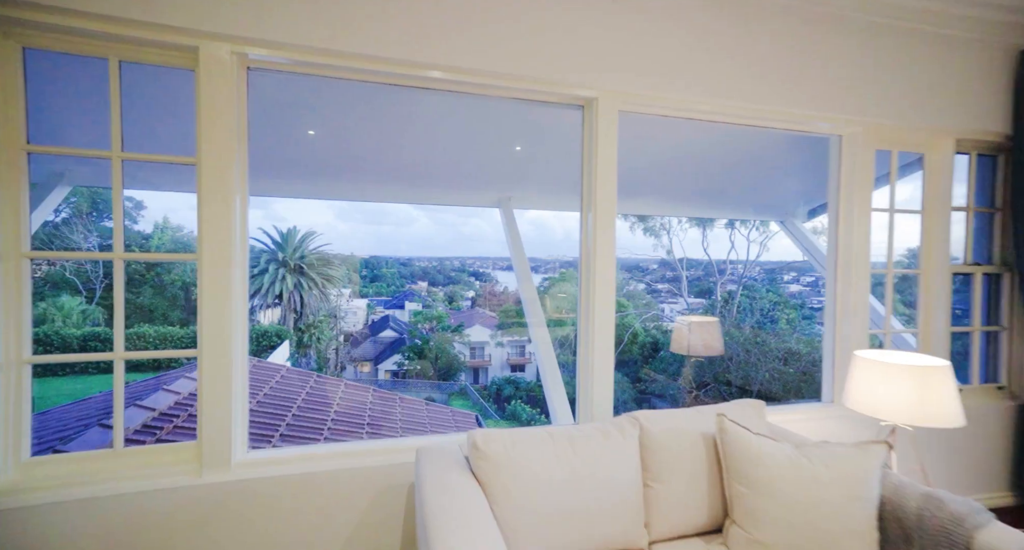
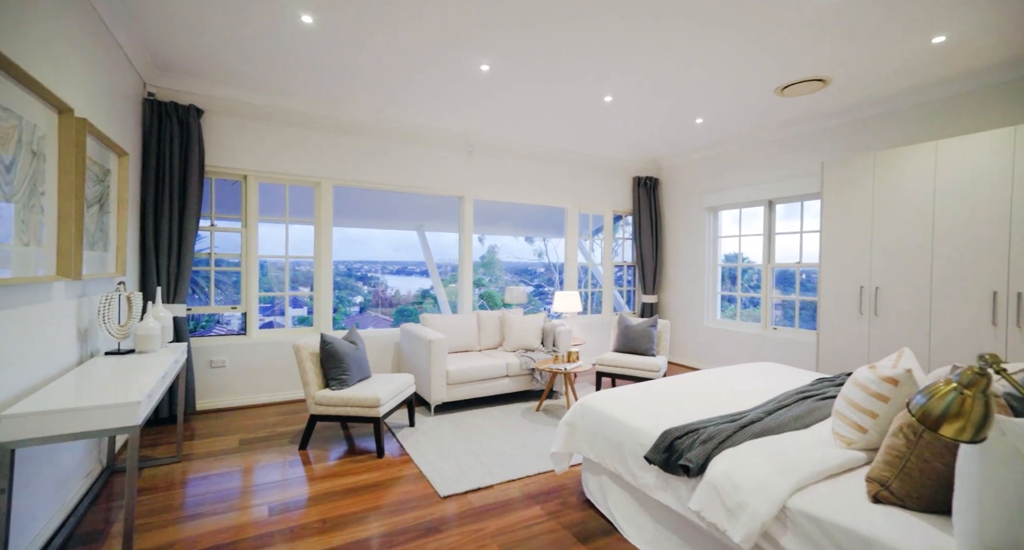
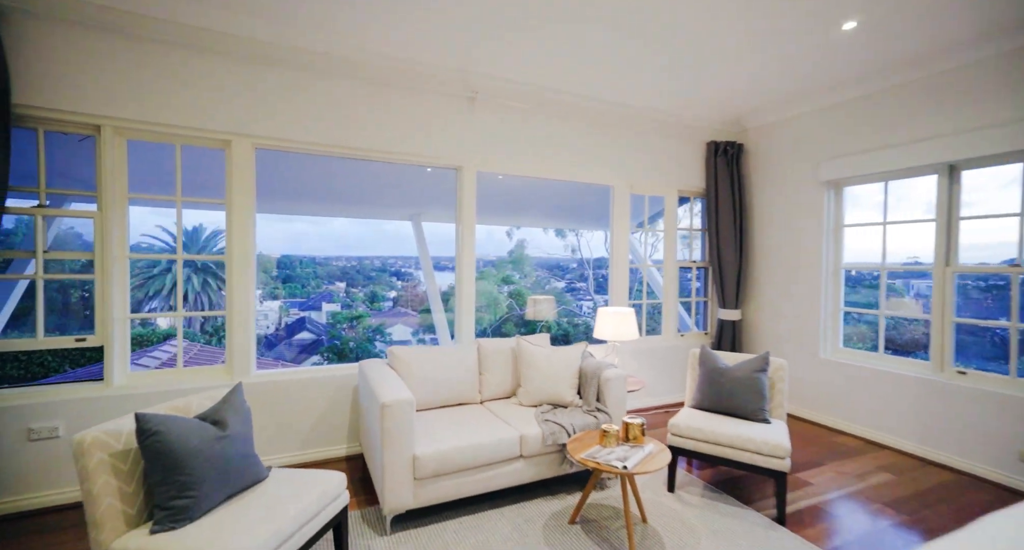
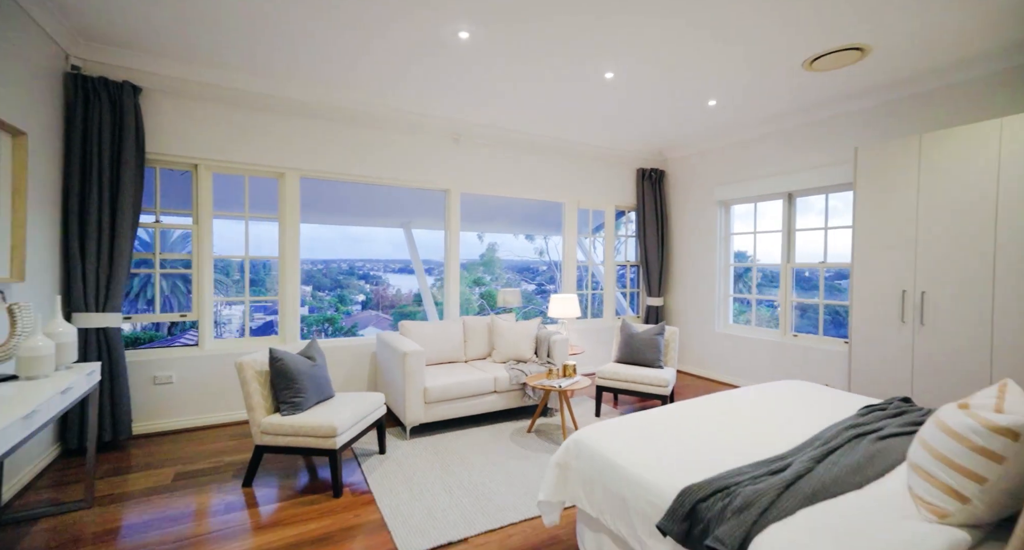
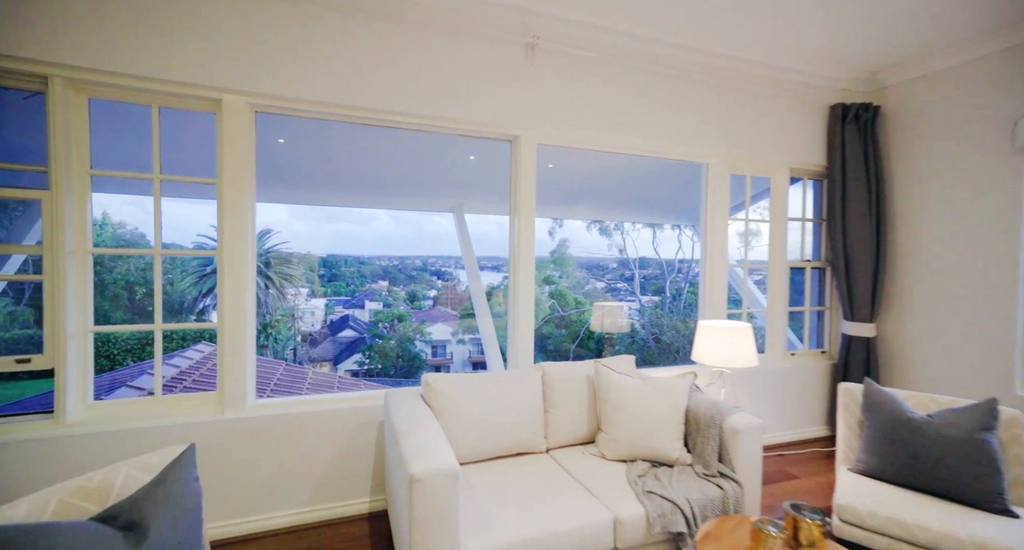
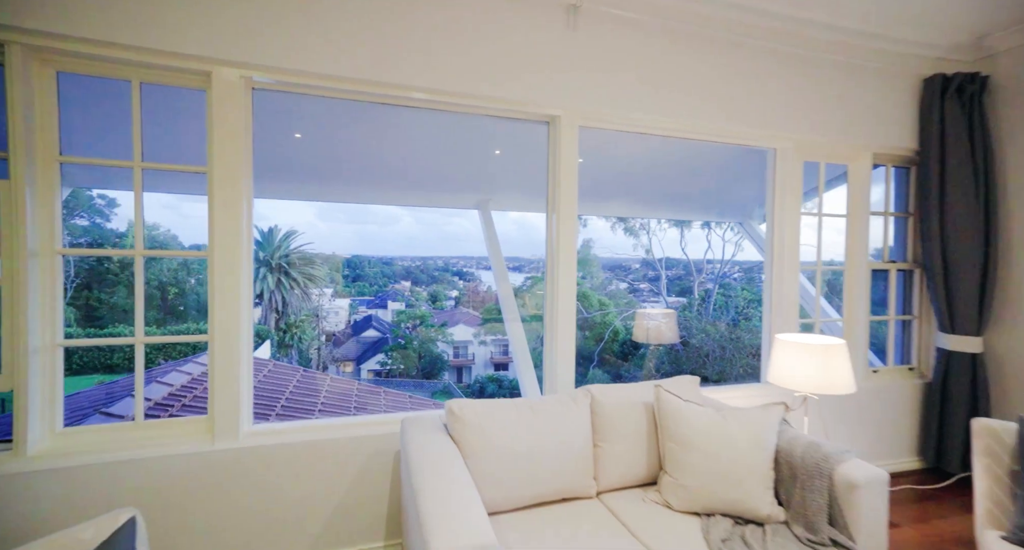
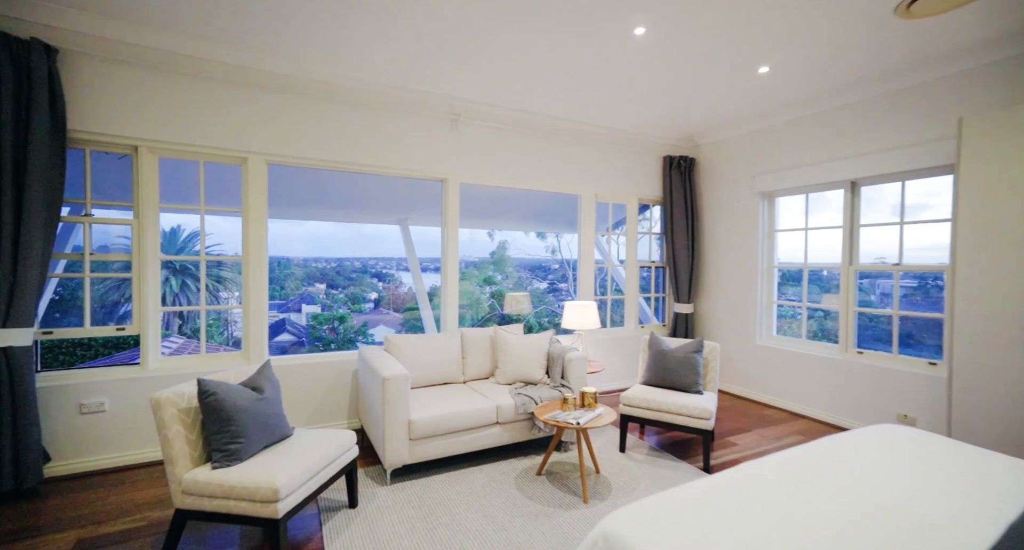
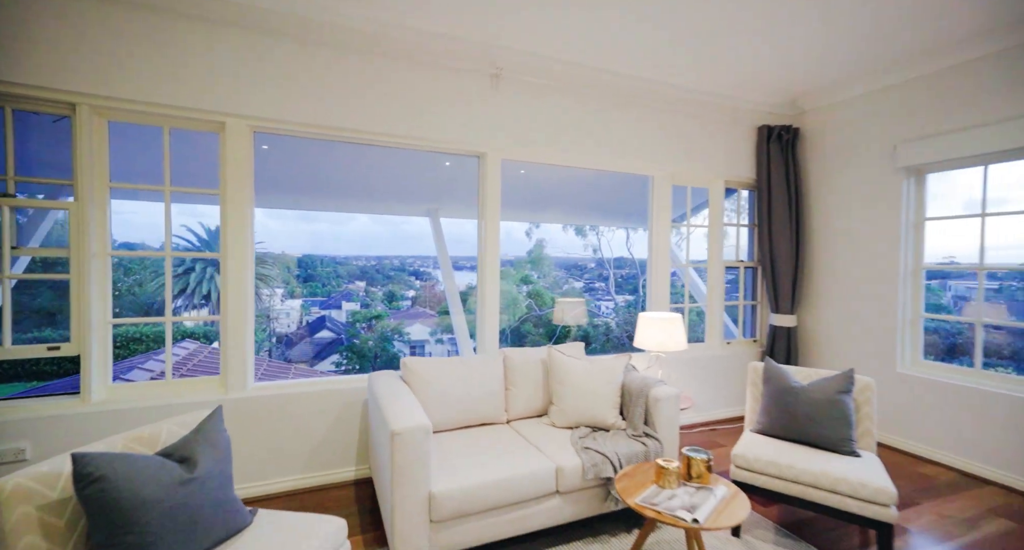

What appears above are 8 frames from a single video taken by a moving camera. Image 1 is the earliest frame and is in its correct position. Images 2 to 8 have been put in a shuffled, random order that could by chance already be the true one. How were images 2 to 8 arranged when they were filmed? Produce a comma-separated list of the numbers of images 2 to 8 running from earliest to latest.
6, 5, 8, 3, 7, 4, 2
